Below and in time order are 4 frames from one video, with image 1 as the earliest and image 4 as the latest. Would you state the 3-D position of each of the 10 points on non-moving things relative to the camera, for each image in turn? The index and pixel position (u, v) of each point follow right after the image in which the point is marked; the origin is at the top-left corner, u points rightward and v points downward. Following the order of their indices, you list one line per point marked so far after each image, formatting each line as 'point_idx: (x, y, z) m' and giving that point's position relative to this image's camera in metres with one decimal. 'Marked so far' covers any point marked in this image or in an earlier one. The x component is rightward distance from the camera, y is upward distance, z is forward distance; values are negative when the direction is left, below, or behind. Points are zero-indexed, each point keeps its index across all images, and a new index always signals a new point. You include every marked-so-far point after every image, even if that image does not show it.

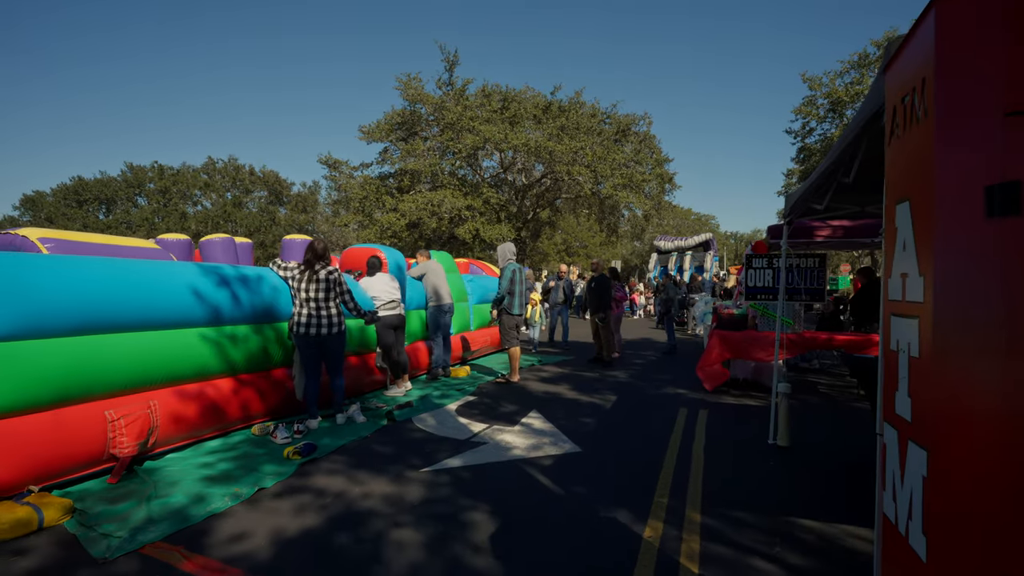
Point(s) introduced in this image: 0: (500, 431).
0: (-0.1, -1.4, +6.0) m
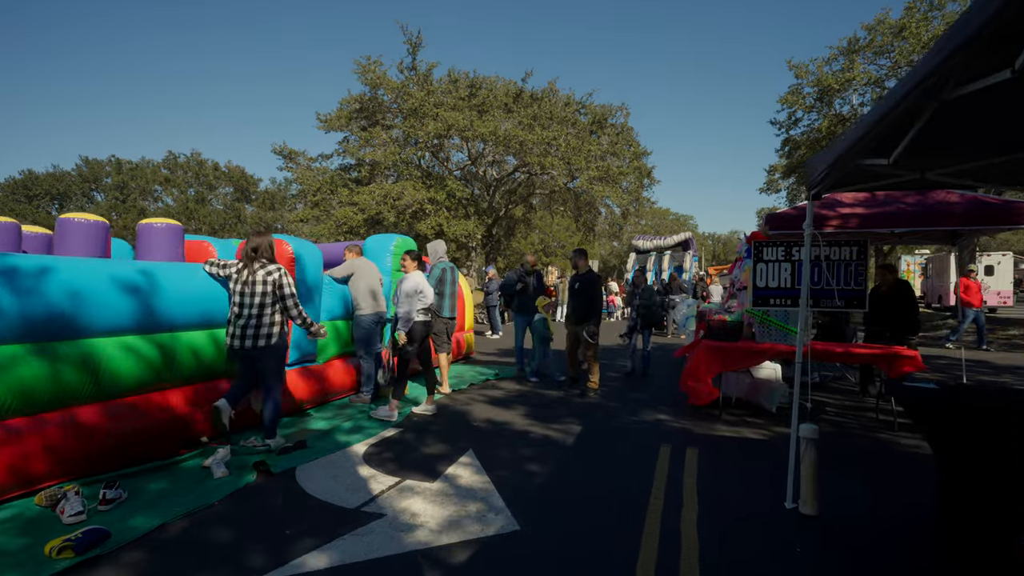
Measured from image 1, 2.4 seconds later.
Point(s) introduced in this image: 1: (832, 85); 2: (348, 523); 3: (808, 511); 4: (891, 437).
0: (-0.7, -1.4, +4.3) m
1: (+10.3, +6.6, +19.8) m
2: (-1.0, -1.4, +3.7) m
3: (+1.9, -1.4, +4.0) m
4: (+3.7, -1.5, +6.1) m
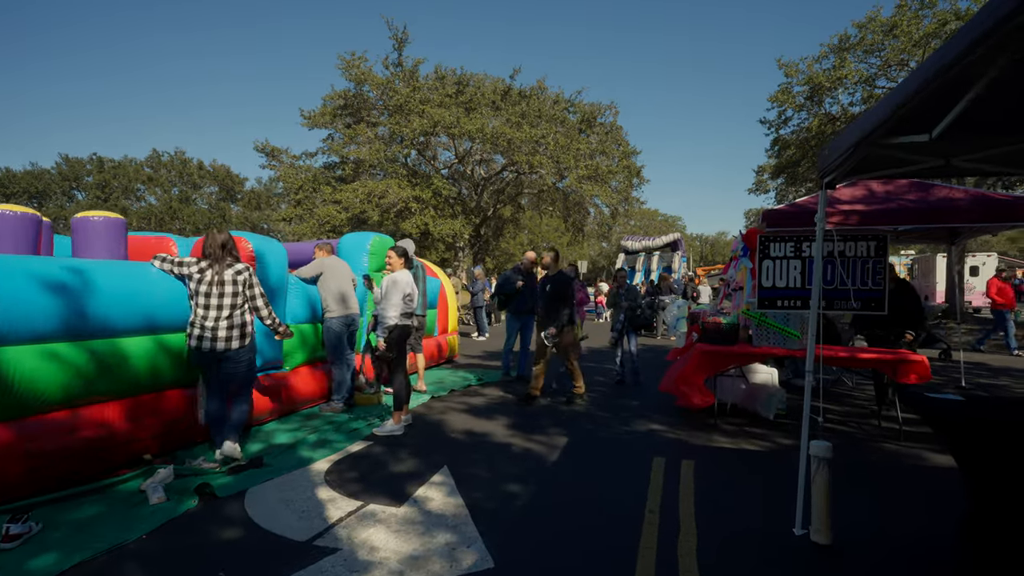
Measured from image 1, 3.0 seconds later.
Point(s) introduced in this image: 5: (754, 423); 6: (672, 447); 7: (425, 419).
0: (-0.8, -1.4, +3.8) m
1: (+9.9, +6.5, +19.6) m
2: (-1.1, -1.4, +3.2) m
3: (+1.8, -1.4, +3.6) m
4: (+3.5, -1.5, +5.6) m
5: (+2.6, -1.5, +6.7) m
6: (+1.5, -1.5, +5.7) m
7: (-1.0, -1.4, +6.8) m
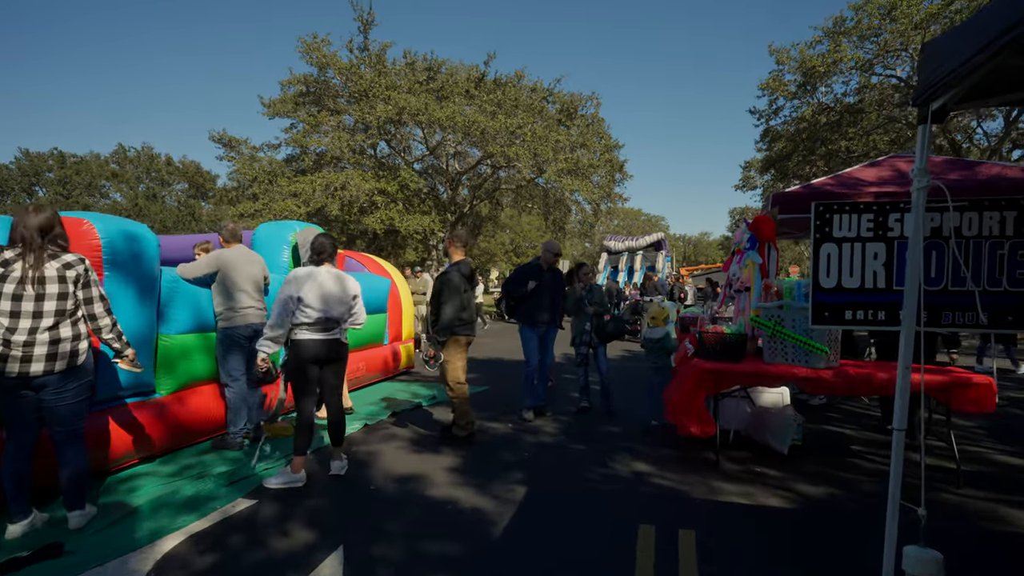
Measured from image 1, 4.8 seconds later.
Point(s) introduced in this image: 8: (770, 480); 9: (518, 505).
0: (-1.2, -1.4, +2.3) m
1: (+9.1, +6.5, +18.4) m
2: (-1.5, -1.4, +1.7) m
3: (+1.4, -1.4, +2.2) m
4: (+3.1, -1.5, +4.3) m
5: (+2.2, -1.5, +5.3) m
6: (+1.1, -1.5, +4.3) m
7: (-1.4, -1.4, +5.3) m
8: (+2.1, -1.5, +4.8) m
9: (0.0, -1.5, +4.2) m
